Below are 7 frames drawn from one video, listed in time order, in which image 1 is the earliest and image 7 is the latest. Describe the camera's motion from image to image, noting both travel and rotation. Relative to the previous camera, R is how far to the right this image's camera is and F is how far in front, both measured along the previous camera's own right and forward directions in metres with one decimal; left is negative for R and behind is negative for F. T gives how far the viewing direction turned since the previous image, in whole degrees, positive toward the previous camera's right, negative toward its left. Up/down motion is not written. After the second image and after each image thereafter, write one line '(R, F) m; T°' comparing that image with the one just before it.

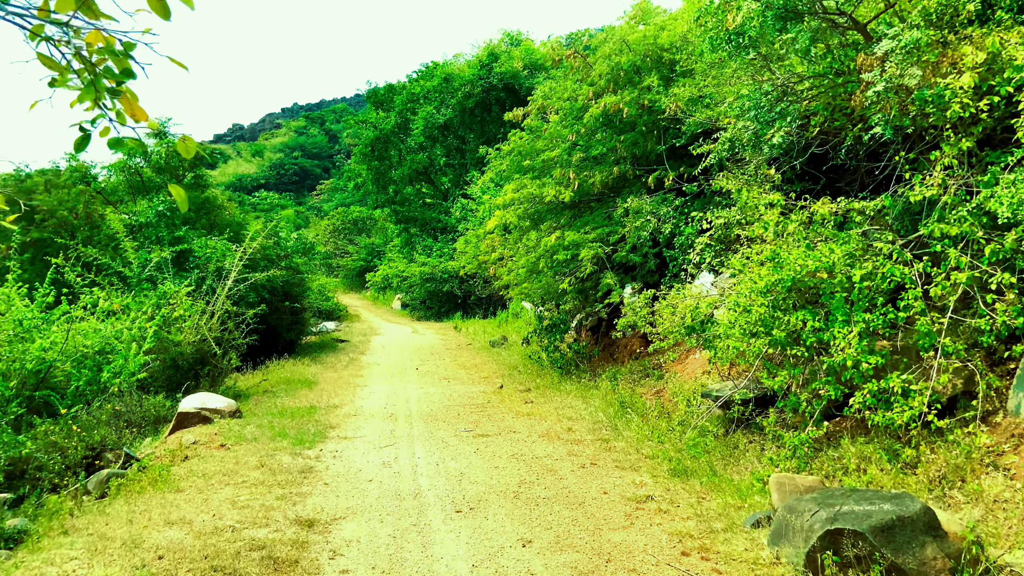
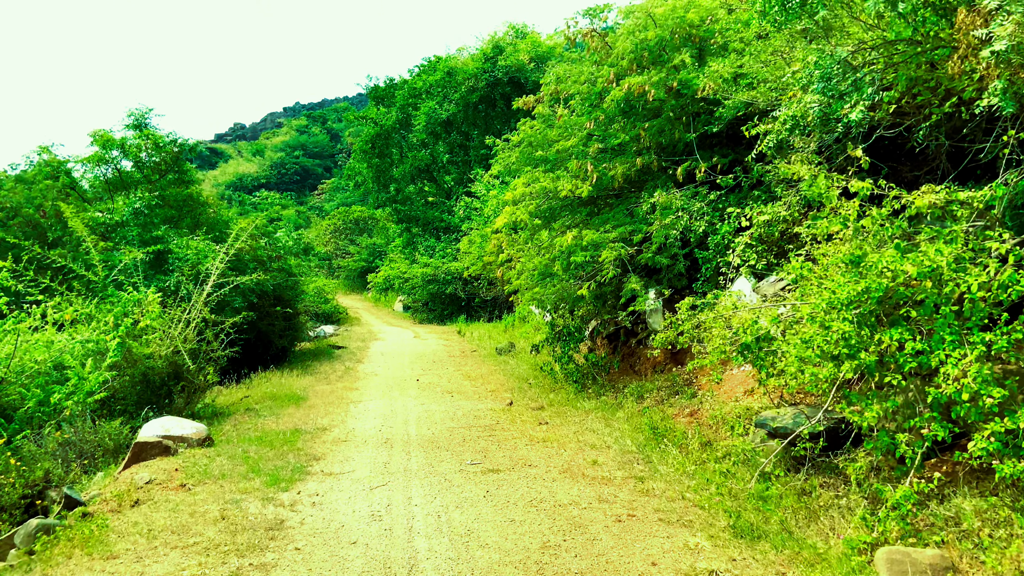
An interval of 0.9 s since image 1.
(-0.1, +1.0) m; 0°
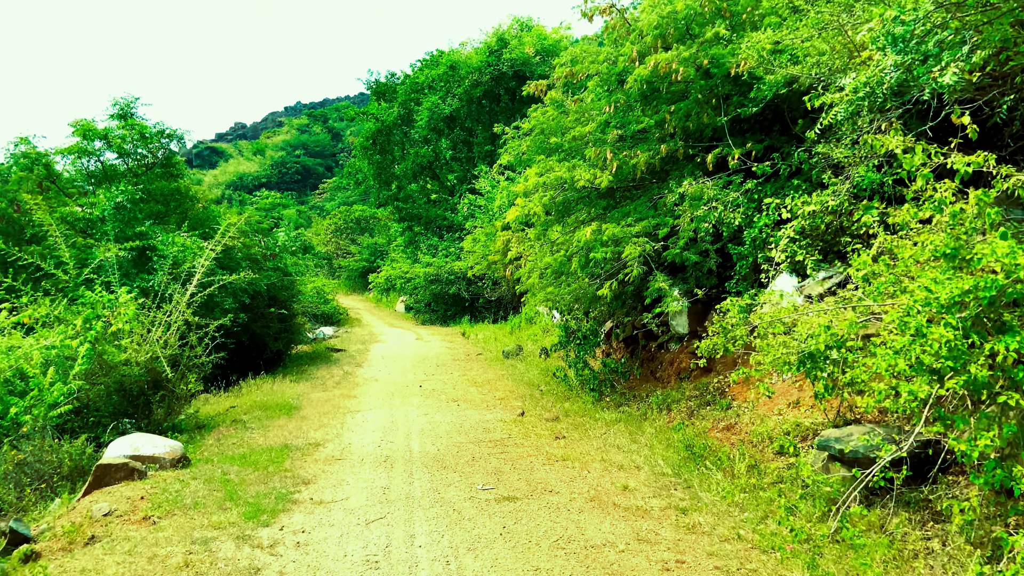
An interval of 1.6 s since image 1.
(-0.1, +0.8) m; 0°
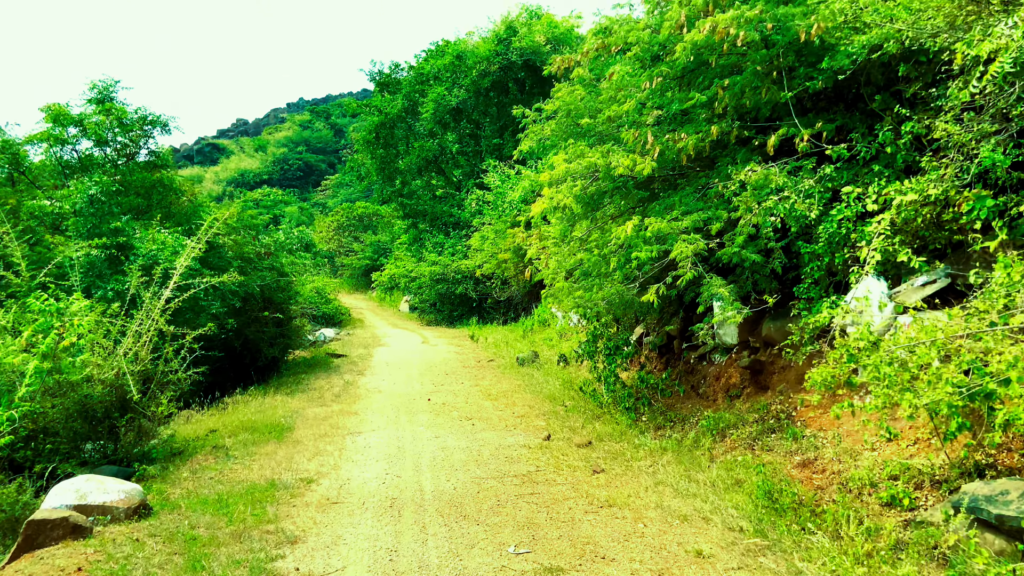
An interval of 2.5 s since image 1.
(-0.2, +1.1) m; 0°
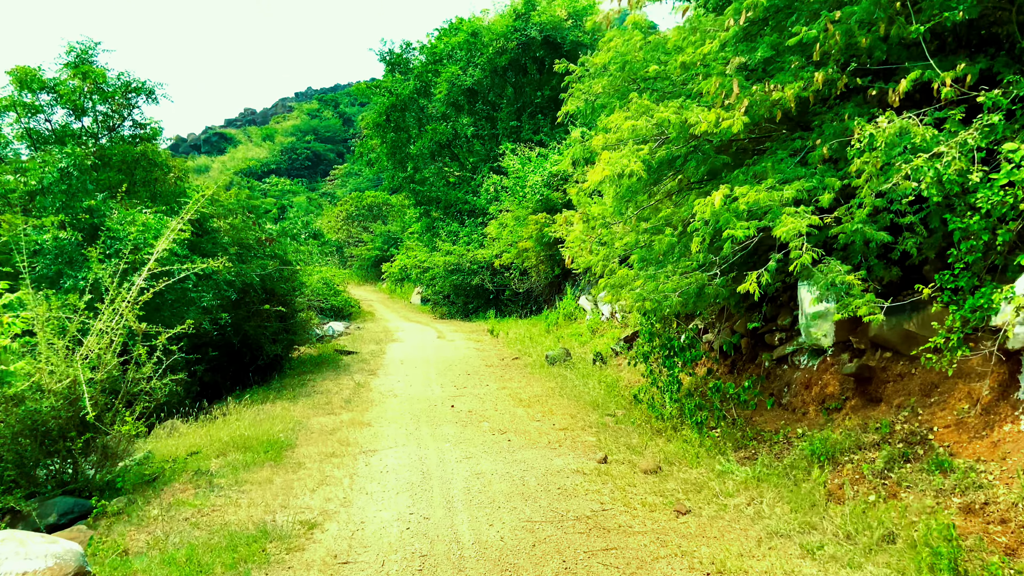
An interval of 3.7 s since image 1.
(-0.3, +1.3) m; -1°
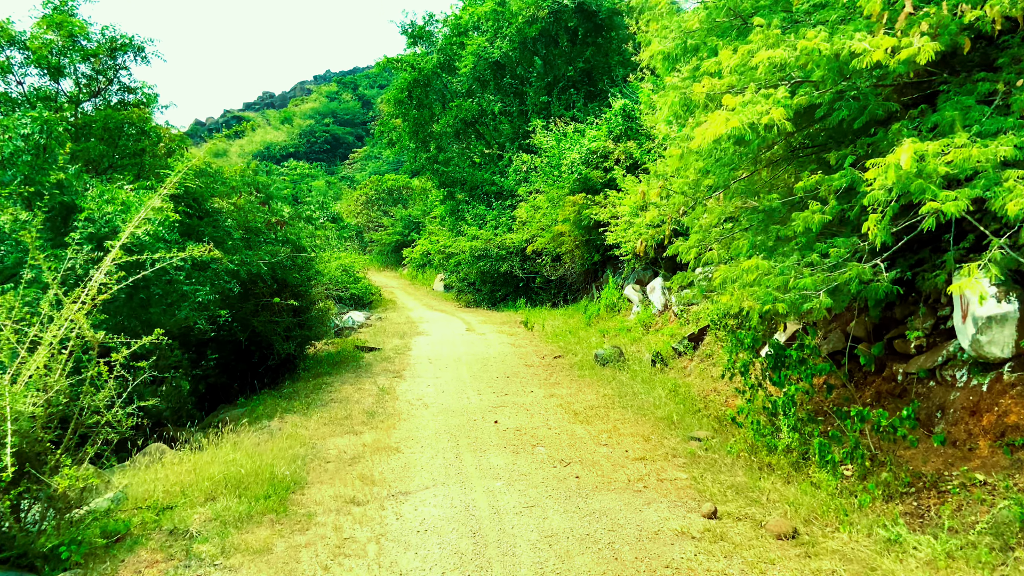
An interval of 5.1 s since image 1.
(-0.4, +1.4) m; -1°
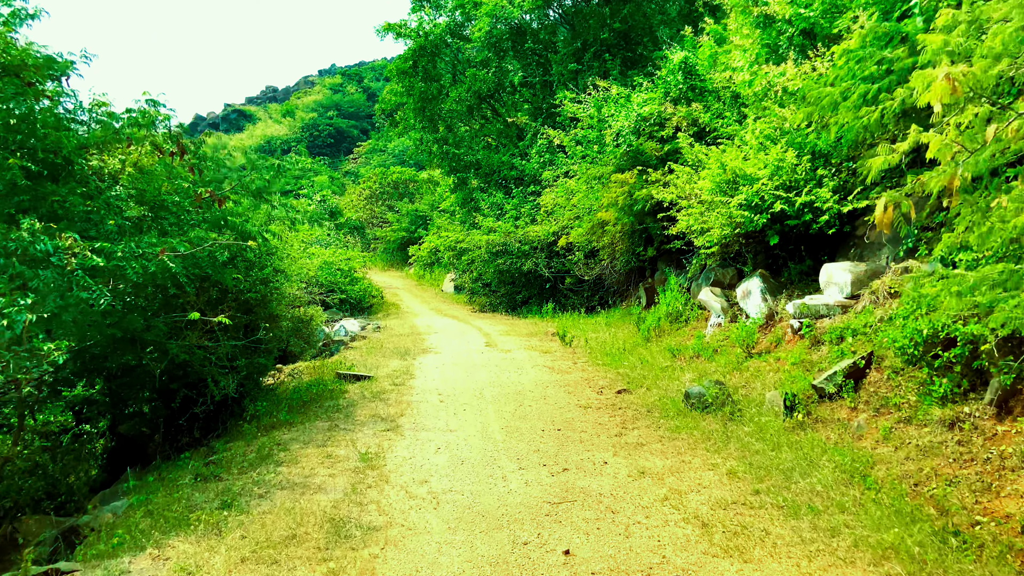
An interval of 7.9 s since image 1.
(-0.4, +3.3) m; -1°
